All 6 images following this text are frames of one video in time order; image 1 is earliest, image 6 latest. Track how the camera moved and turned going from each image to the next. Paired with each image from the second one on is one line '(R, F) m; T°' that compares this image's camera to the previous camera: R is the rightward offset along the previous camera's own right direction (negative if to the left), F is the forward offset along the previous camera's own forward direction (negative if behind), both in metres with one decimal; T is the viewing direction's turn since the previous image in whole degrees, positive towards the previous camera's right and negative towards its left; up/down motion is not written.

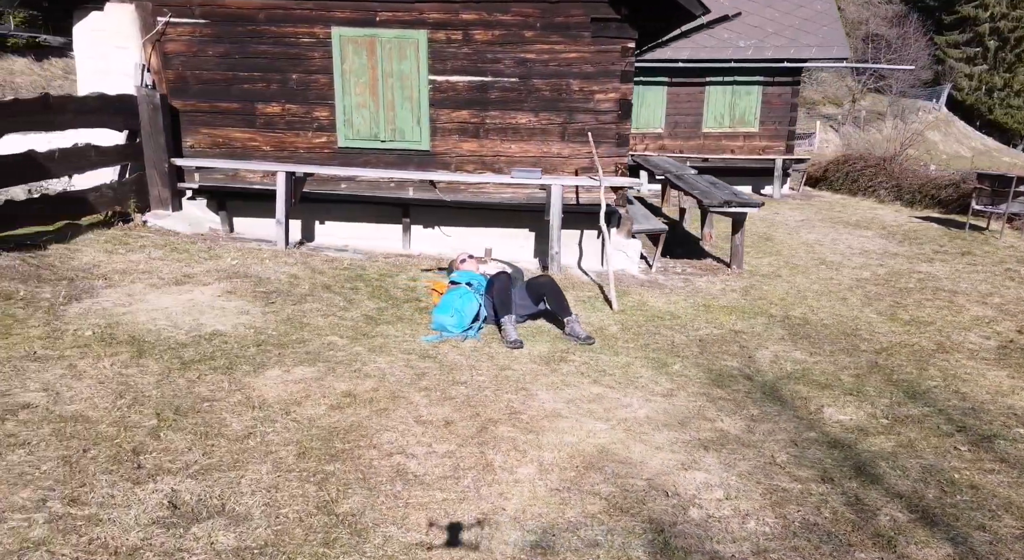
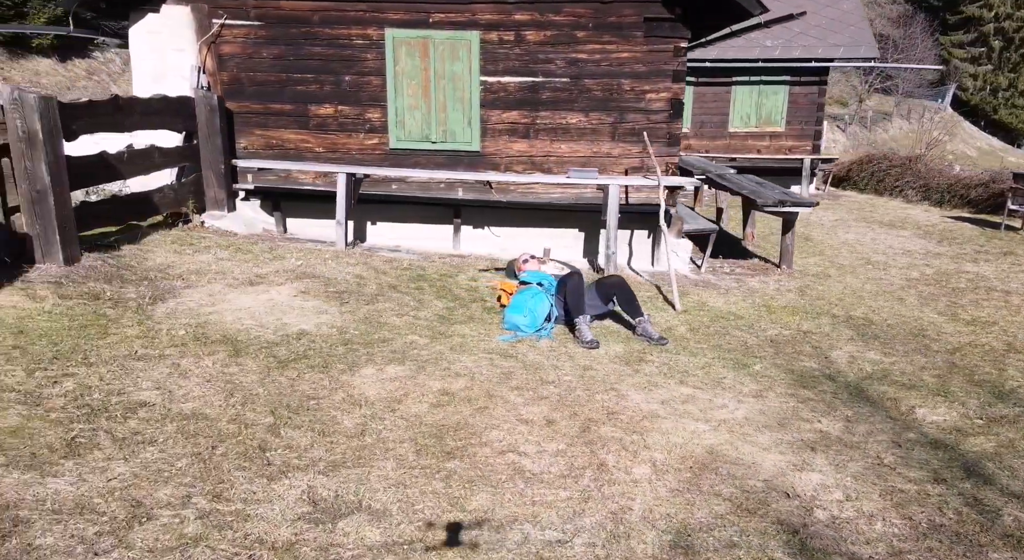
(-0.5, 0.0) m; -1°
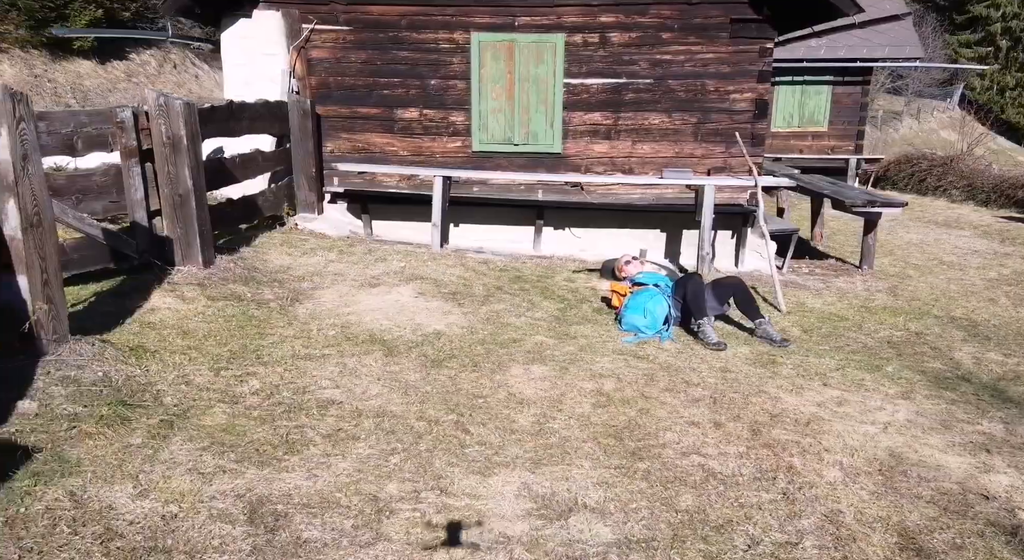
(-0.8, -0.1) m; -2°
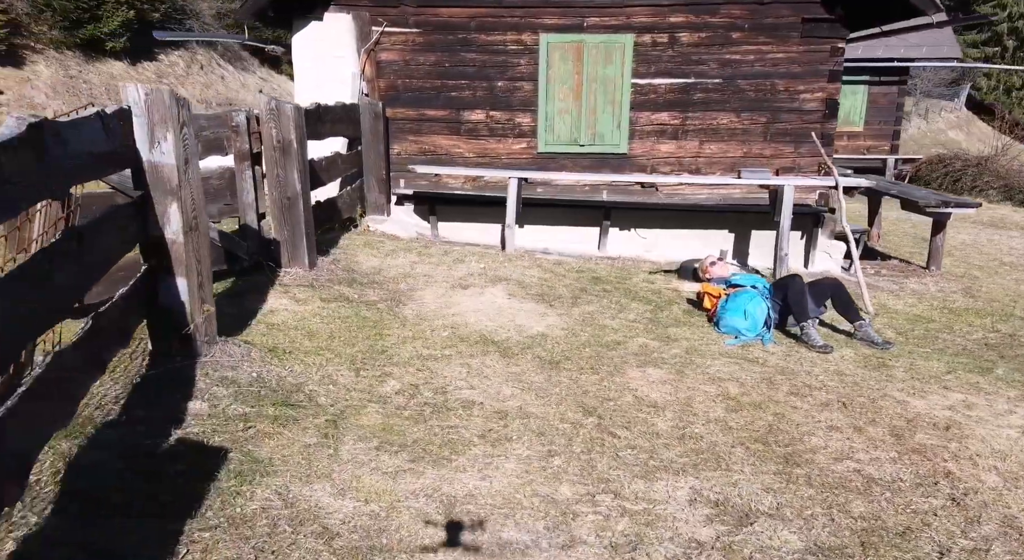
(-0.7, 0.0) m; -1°
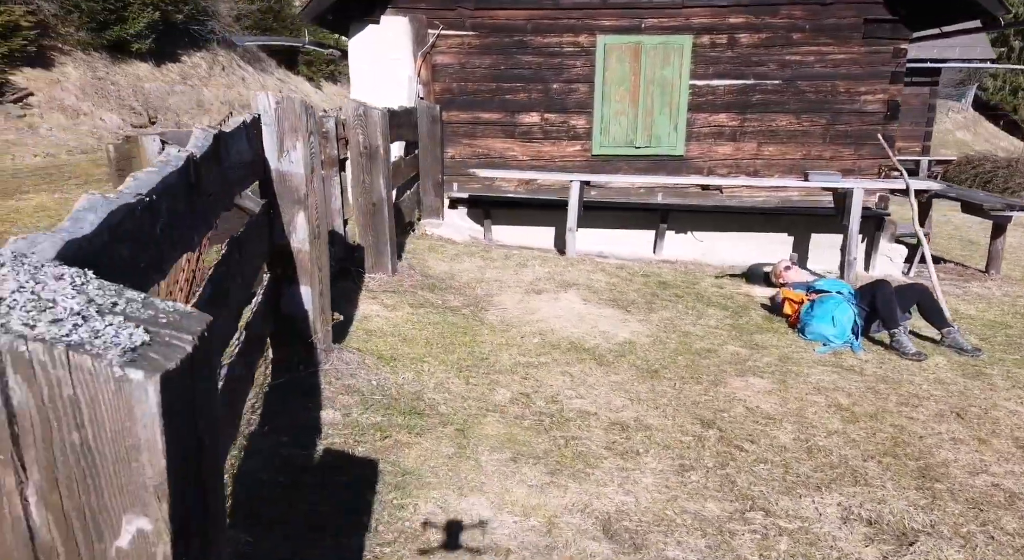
(-0.5, 0.0) m; -1°
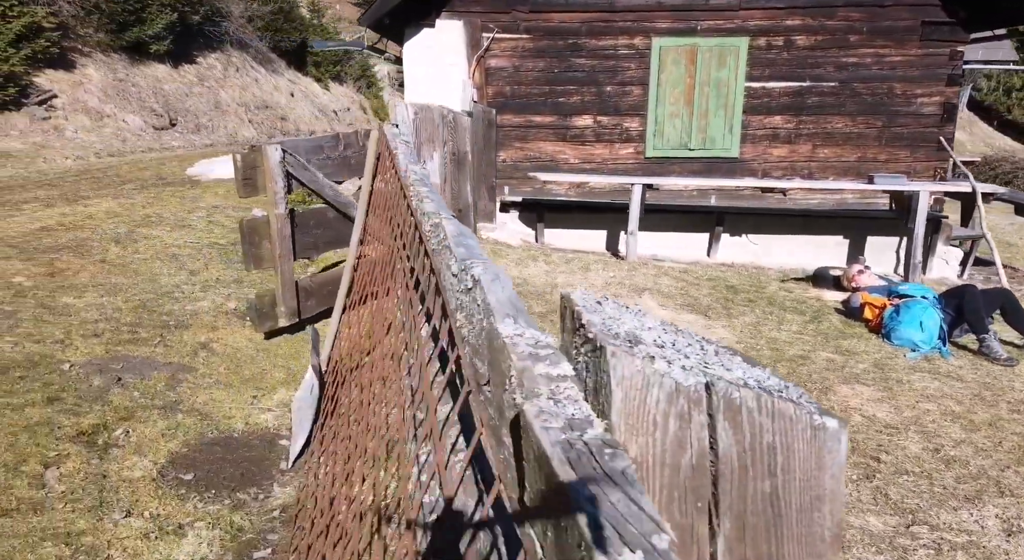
(-0.6, 0.0) m; 0°
